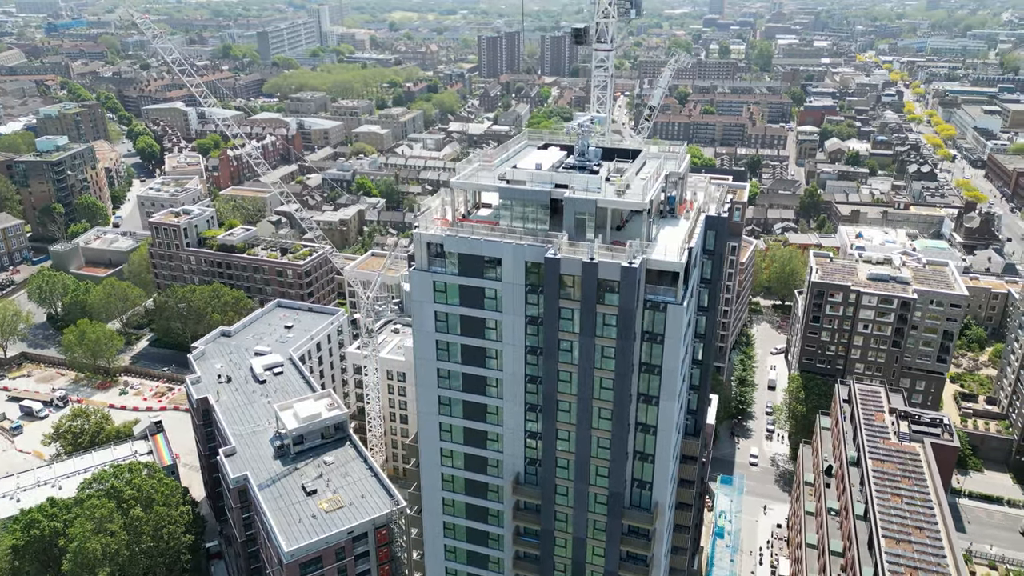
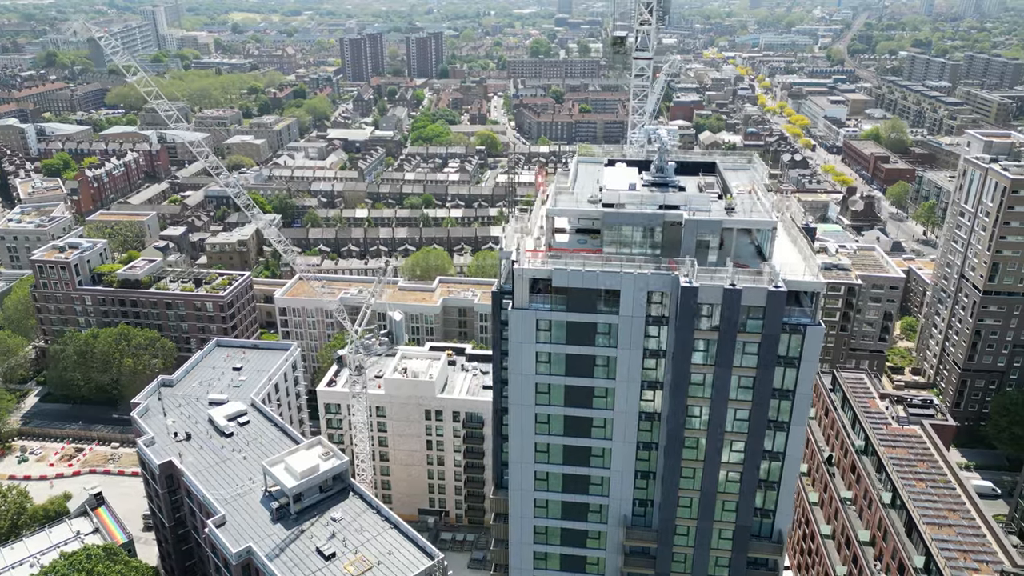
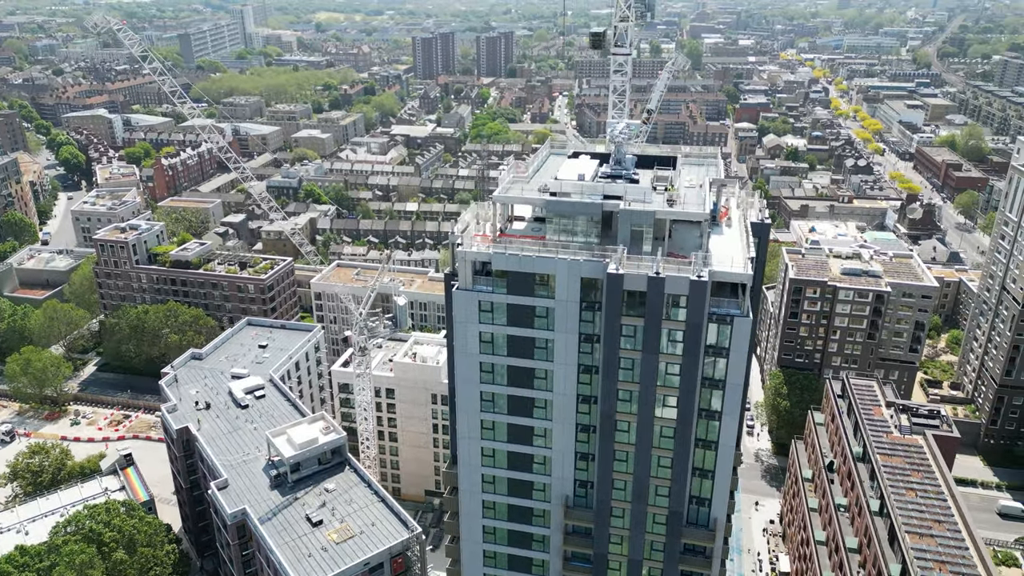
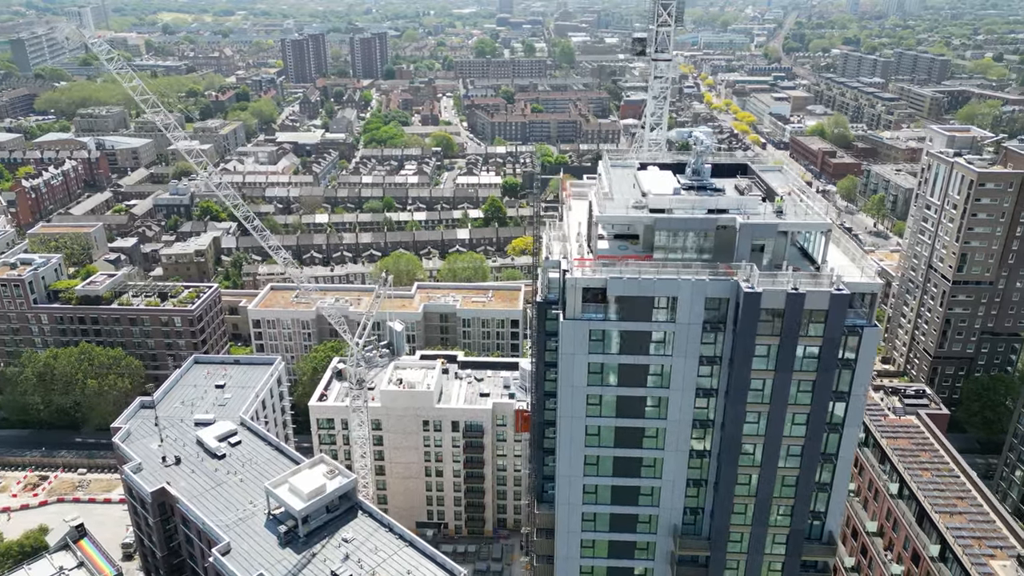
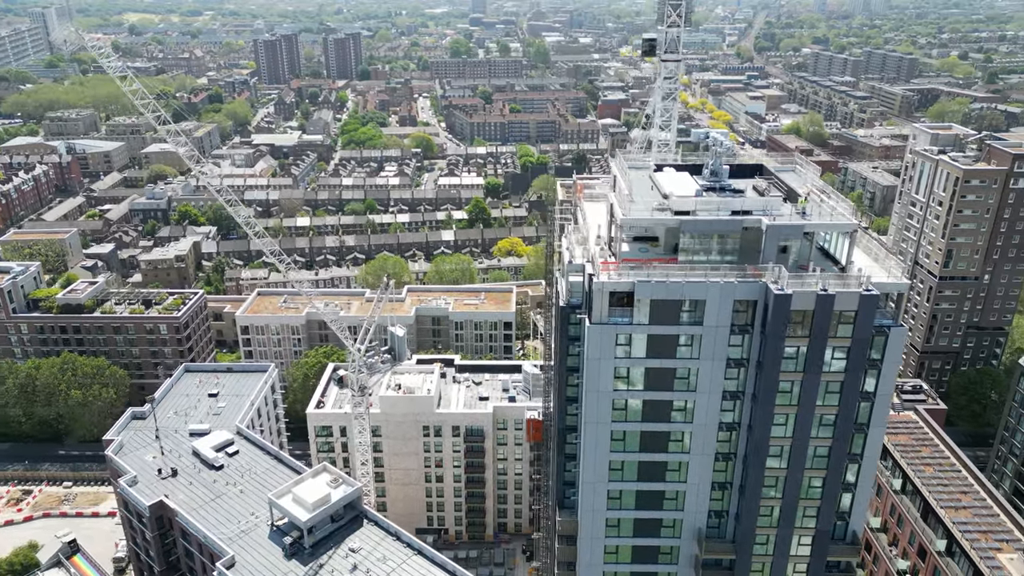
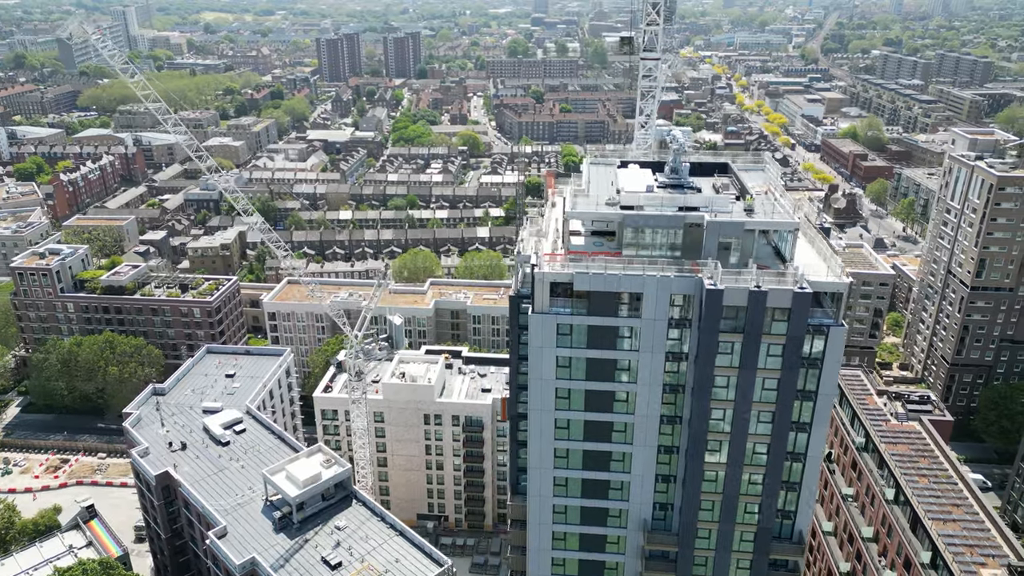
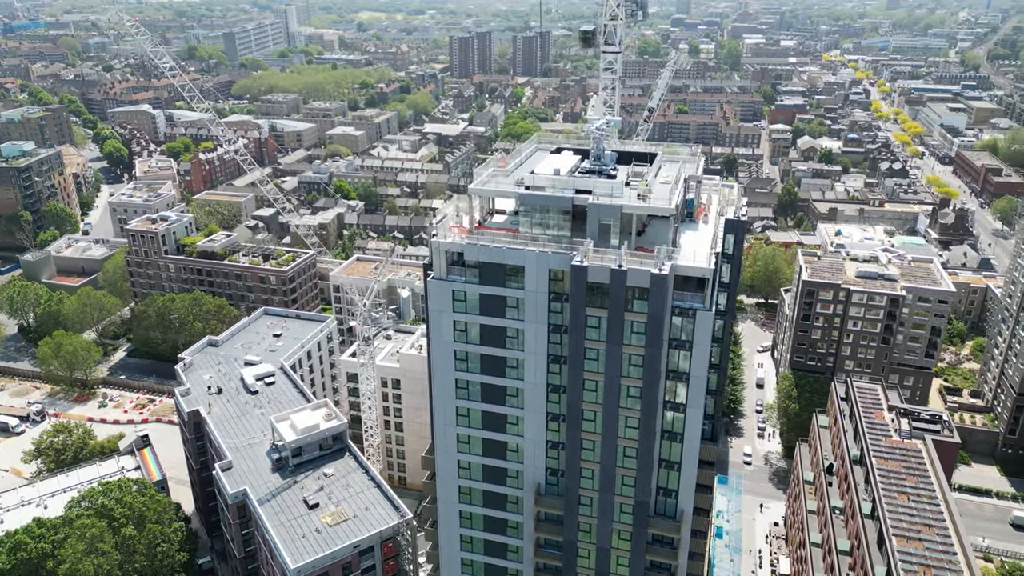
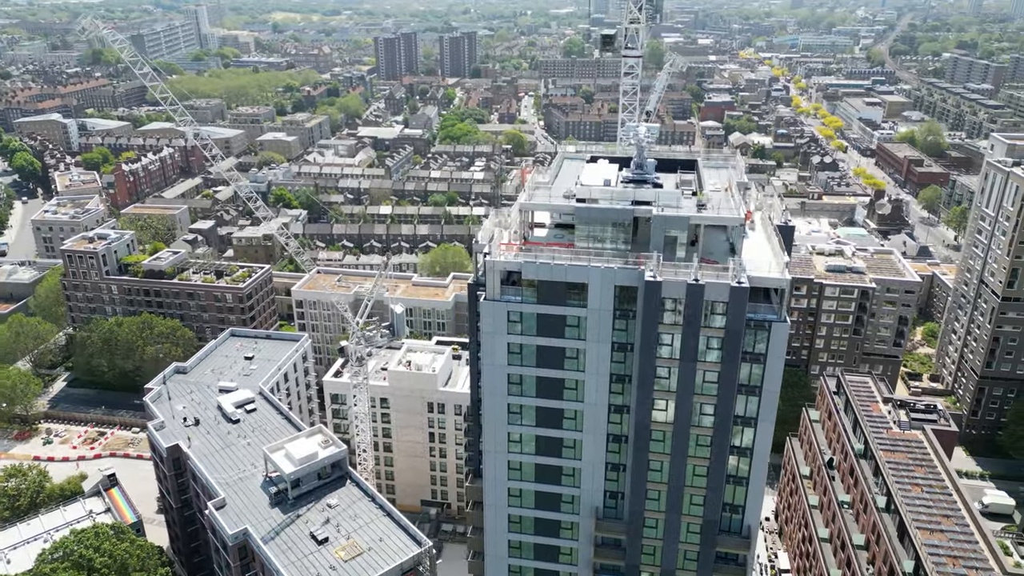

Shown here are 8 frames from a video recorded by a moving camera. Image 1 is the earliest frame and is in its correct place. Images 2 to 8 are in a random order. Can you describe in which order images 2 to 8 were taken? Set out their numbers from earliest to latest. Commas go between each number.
7, 3, 8, 2, 6, 4, 5
